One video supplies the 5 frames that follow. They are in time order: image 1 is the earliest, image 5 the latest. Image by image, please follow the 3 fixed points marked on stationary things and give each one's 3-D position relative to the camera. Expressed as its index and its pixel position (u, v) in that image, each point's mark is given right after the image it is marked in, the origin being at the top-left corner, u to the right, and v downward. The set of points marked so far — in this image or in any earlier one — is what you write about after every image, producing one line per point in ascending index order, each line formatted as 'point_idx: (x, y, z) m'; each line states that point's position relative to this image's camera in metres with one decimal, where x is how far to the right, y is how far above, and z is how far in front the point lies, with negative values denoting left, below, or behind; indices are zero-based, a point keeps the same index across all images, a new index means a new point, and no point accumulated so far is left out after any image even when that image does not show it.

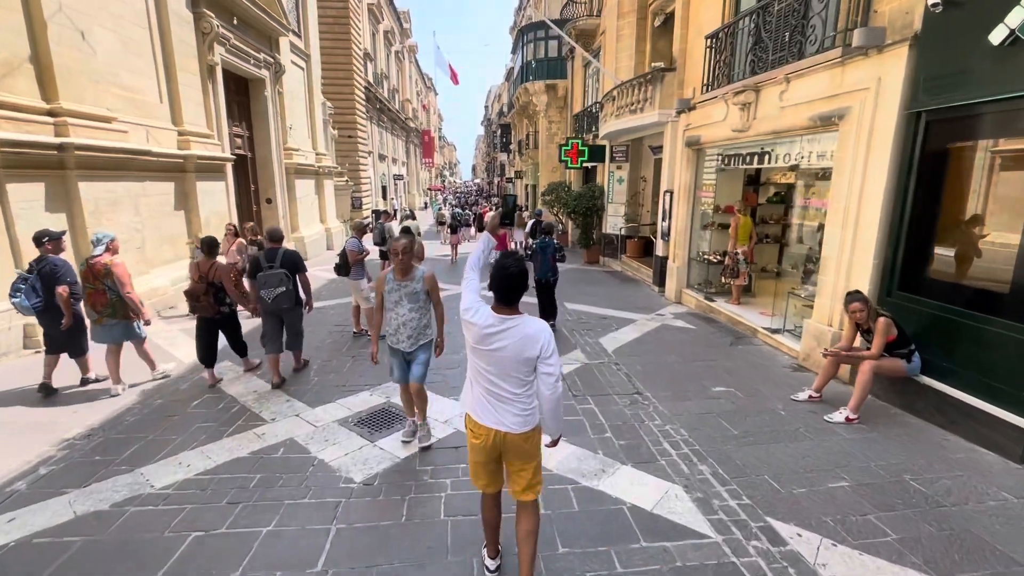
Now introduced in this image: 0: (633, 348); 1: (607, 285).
0: (+1.6, -0.8, +6.3) m
1: (+2.2, +0.1, +11.0) m
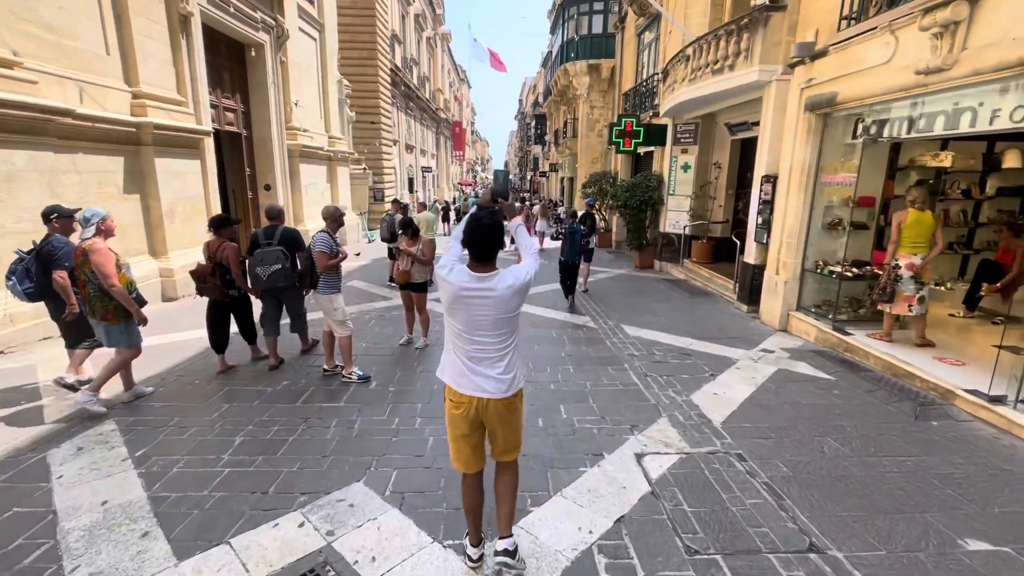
0: (+2.0, -1.1, +3.9) m
1: (+2.8, -0.2, +8.5) m
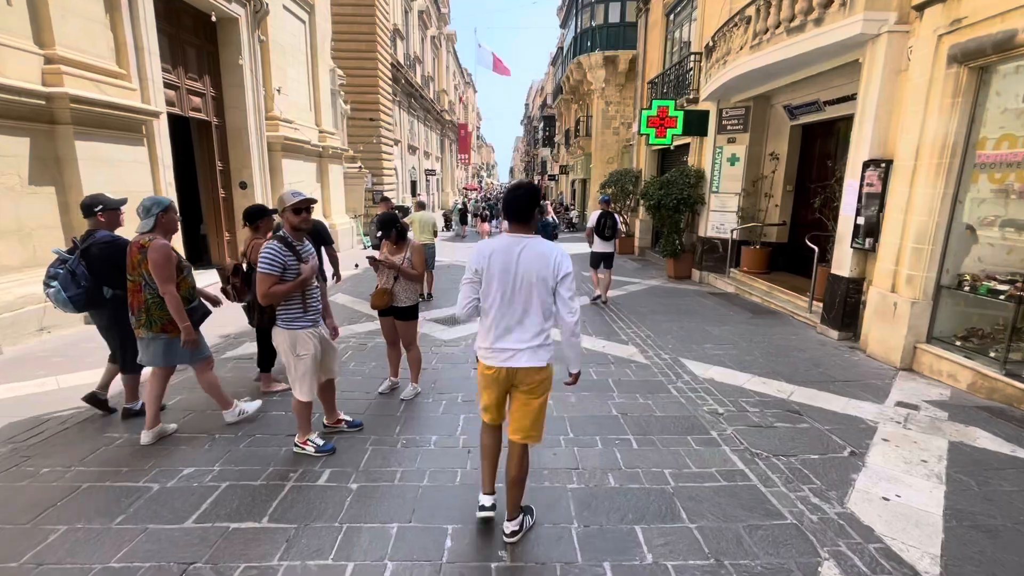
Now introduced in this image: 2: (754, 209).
0: (+2.2, -1.3, +2.2) m
1: (+3.1, -0.5, +6.8) m
2: (+4.6, +1.5, +9.2) m
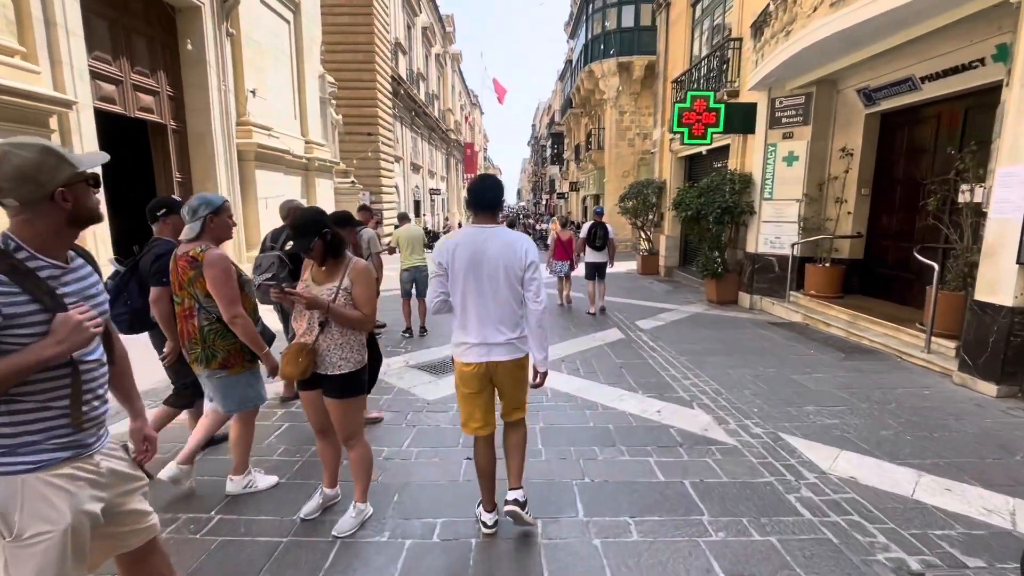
0: (+2.2, -1.4, +0.4) m
1: (+3.2, -0.8, +5.0) m
2: (+4.8, +1.1, +7.5) m
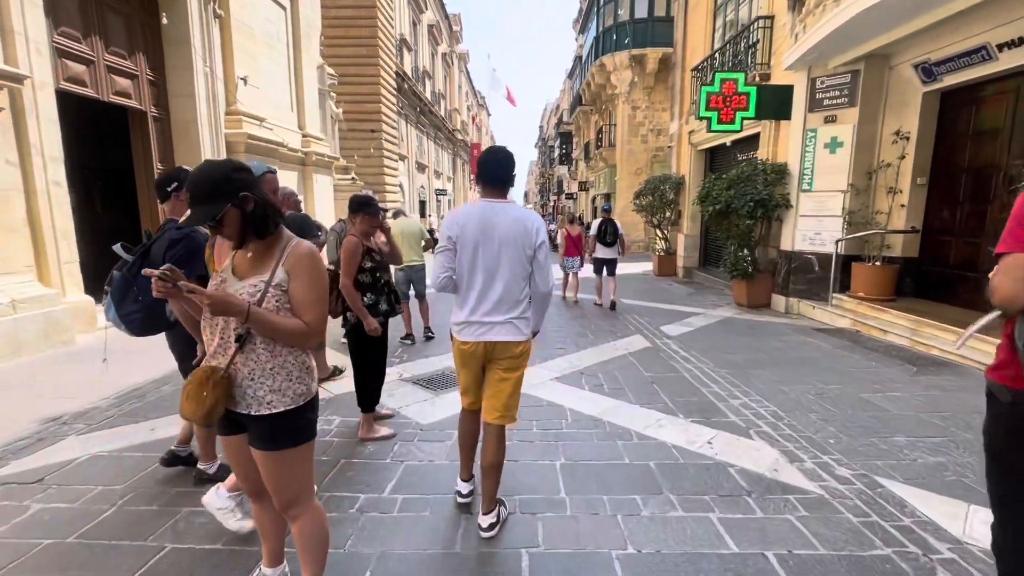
0: (+2.2, -1.4, -0.4) m
1: (+3.3, -0.8, +4.2) m
2: (+4.9, +1.0, +6.7) m
